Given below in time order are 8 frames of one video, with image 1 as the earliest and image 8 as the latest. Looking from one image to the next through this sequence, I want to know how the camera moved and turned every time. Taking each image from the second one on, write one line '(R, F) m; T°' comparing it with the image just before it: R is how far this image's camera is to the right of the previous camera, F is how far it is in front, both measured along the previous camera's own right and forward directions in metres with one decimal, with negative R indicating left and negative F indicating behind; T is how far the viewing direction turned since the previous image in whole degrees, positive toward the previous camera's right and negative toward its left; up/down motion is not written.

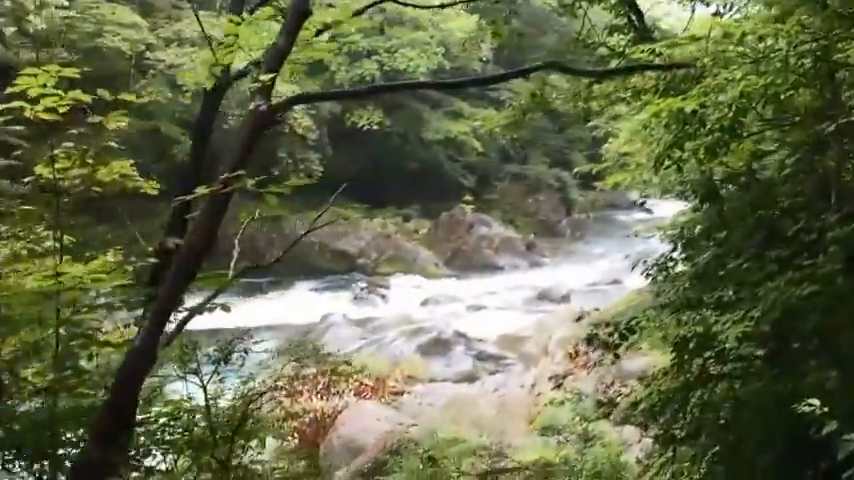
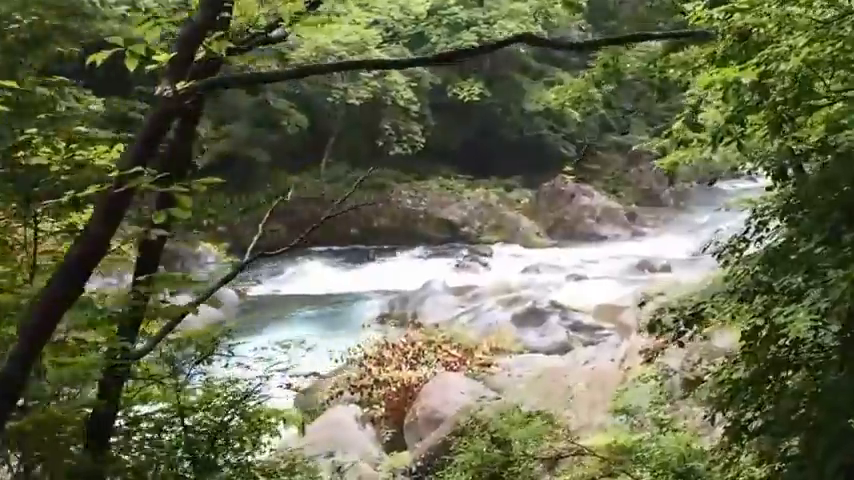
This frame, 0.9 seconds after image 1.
(+0.3, -0.1) m; -7°
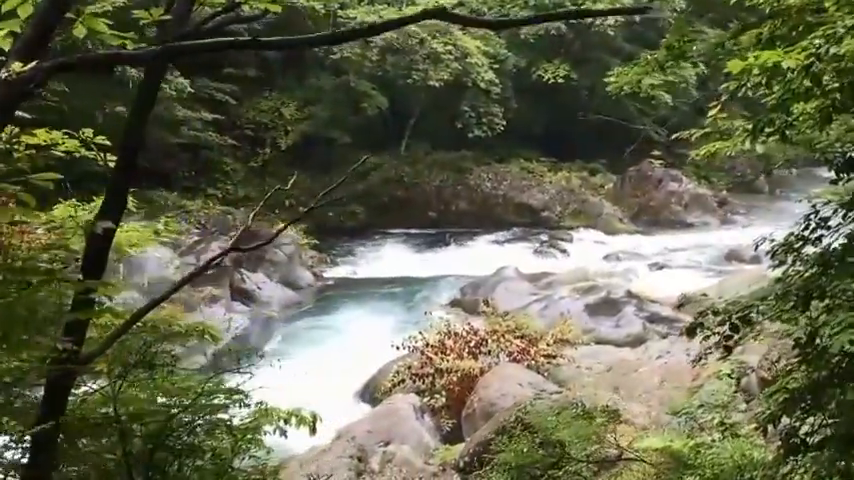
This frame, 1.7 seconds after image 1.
(+0.3, +0.2) m; -6°
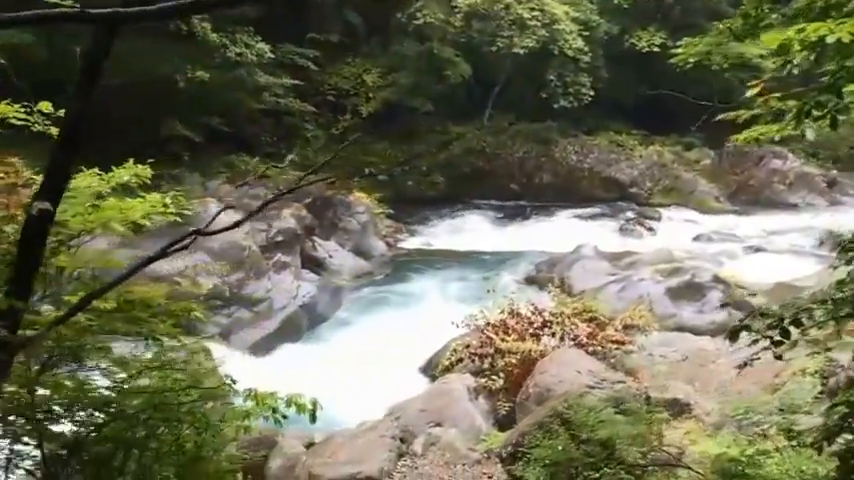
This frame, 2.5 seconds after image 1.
(+0.3, +0.3) m; -6°
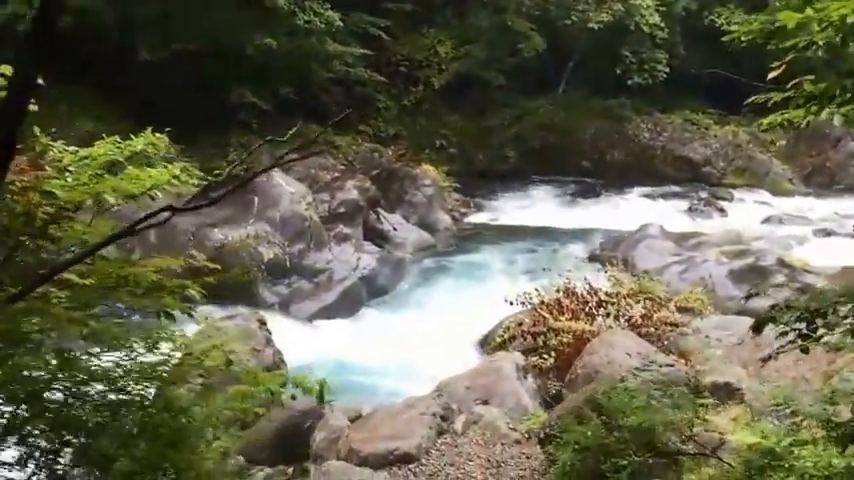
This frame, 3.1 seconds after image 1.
(+0.2, 0.0) m; -5°
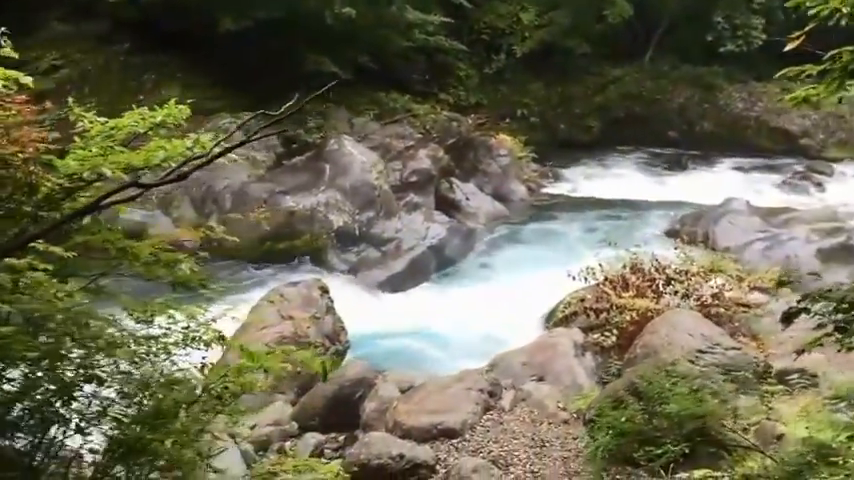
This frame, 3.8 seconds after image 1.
(+0.3, +0.1) m; -6°
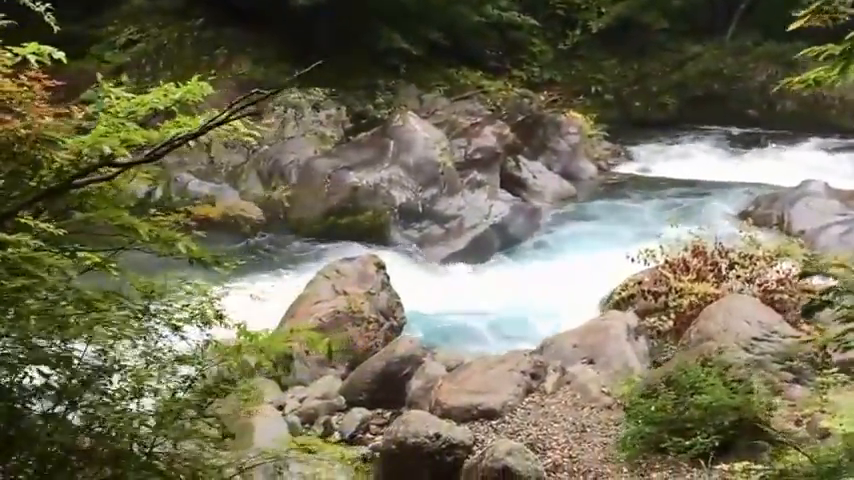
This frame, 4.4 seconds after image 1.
(+0.3, 0.0) m; -5°
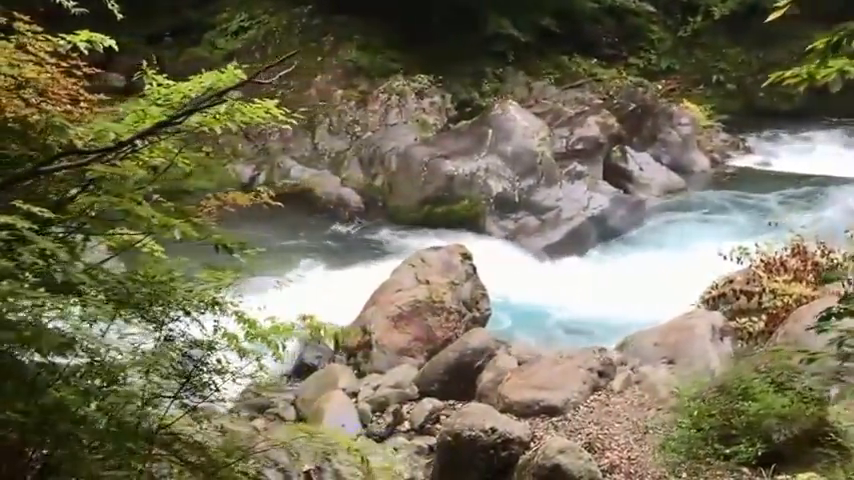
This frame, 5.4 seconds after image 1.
(+0.4, +0.1) m; -9°
